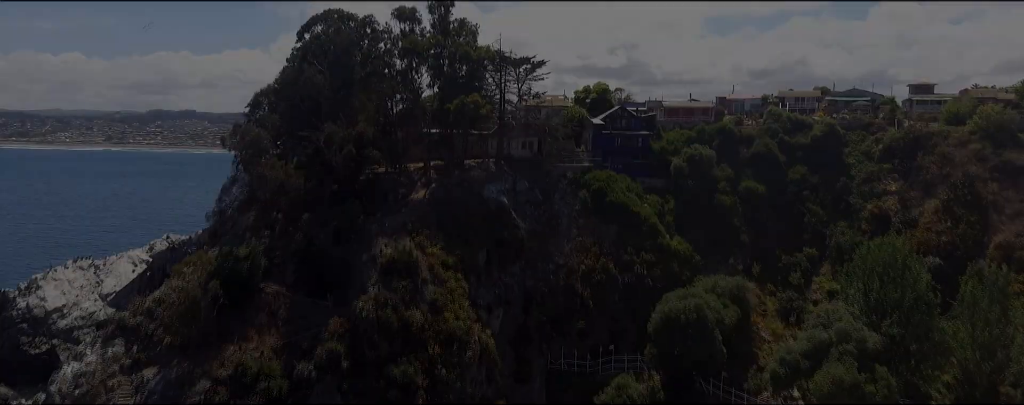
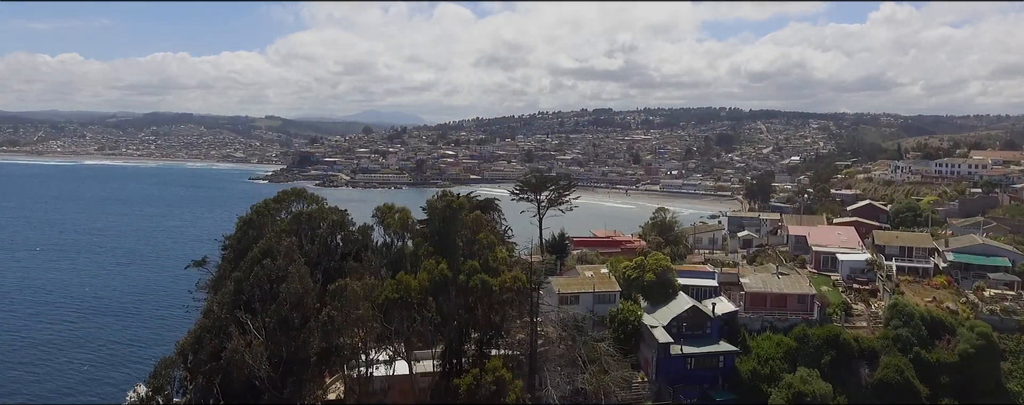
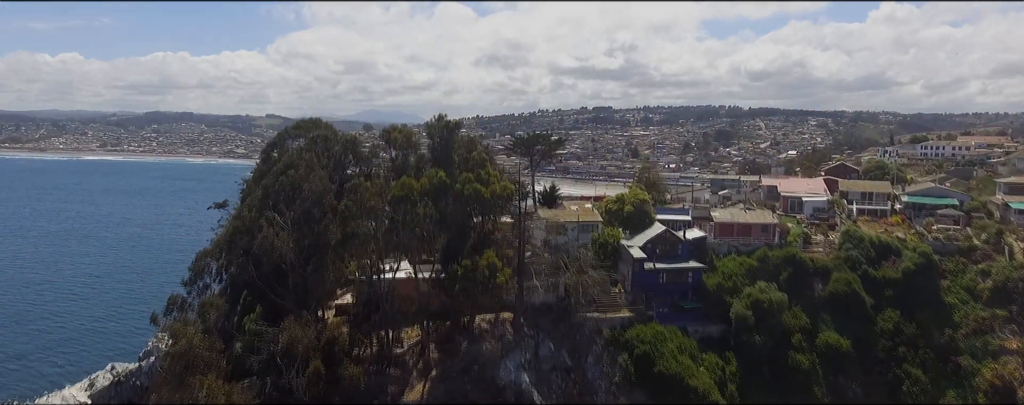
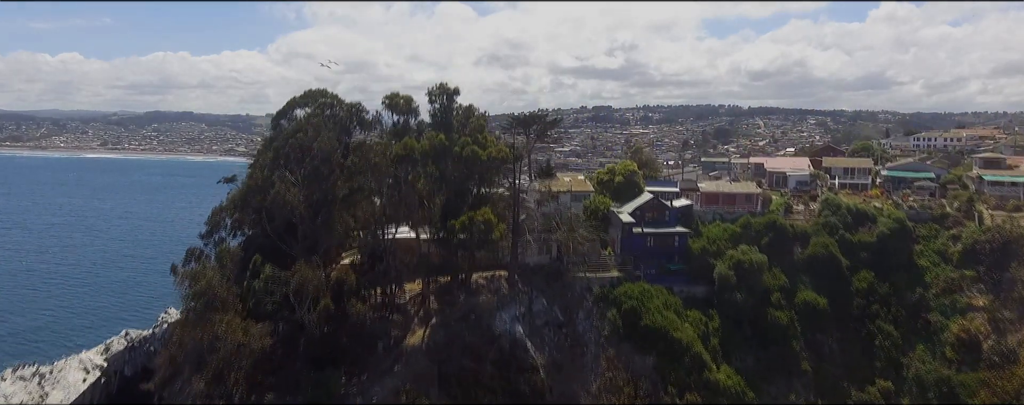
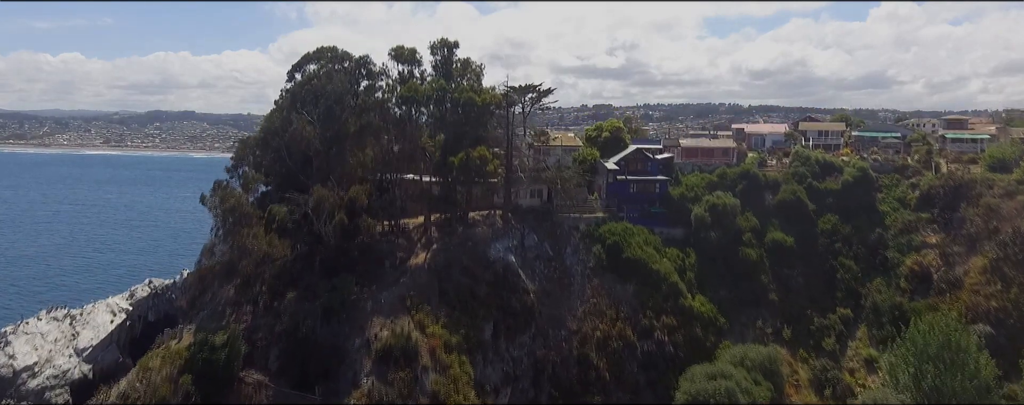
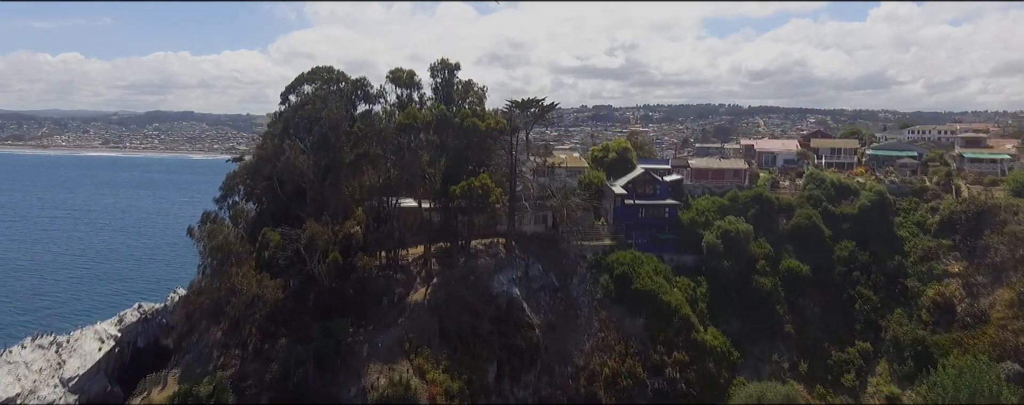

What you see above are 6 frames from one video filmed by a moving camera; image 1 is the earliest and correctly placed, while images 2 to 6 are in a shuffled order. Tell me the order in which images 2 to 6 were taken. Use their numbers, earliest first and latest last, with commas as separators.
5, 6, 4, 3, 2
